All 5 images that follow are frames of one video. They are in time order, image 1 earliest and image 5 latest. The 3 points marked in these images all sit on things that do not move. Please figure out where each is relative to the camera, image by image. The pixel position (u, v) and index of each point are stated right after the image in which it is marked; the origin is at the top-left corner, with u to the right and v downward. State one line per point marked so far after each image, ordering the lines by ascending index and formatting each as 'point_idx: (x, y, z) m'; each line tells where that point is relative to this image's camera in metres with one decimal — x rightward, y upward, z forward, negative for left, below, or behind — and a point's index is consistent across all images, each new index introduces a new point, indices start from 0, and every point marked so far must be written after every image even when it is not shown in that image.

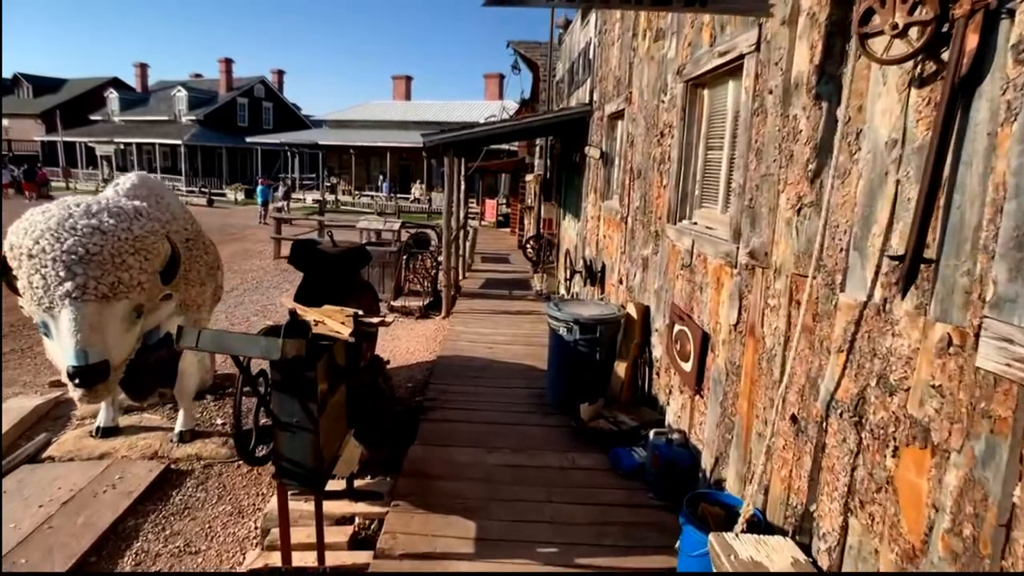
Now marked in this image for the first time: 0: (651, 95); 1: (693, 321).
0: (+0.7, +1.0, +5.2) m
1: (+0.7, -0.1, +3.9) m
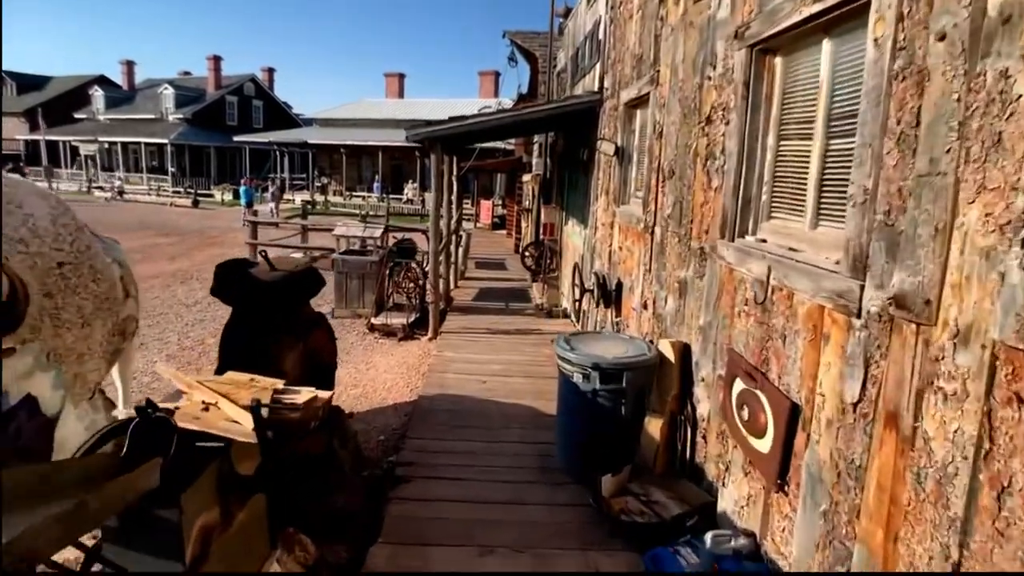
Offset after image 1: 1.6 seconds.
0: (+0.7, +0.9, +4.0) m
1: (+0.7, -0.3, +2.8) m
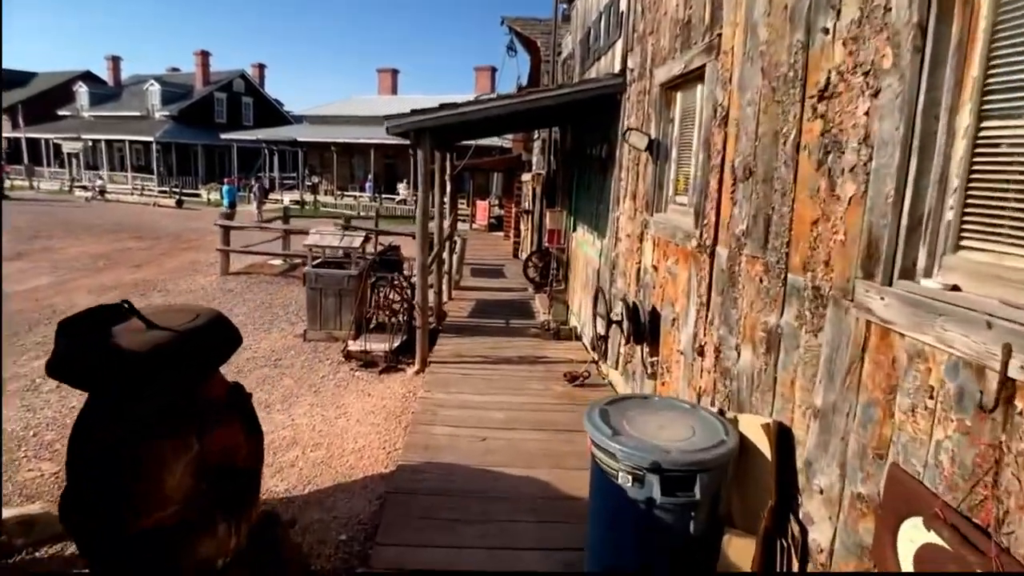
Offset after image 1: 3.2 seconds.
0: (+0.7, +0.7, +2.7) m
1: (+0.7, -0.4, +1.5) m
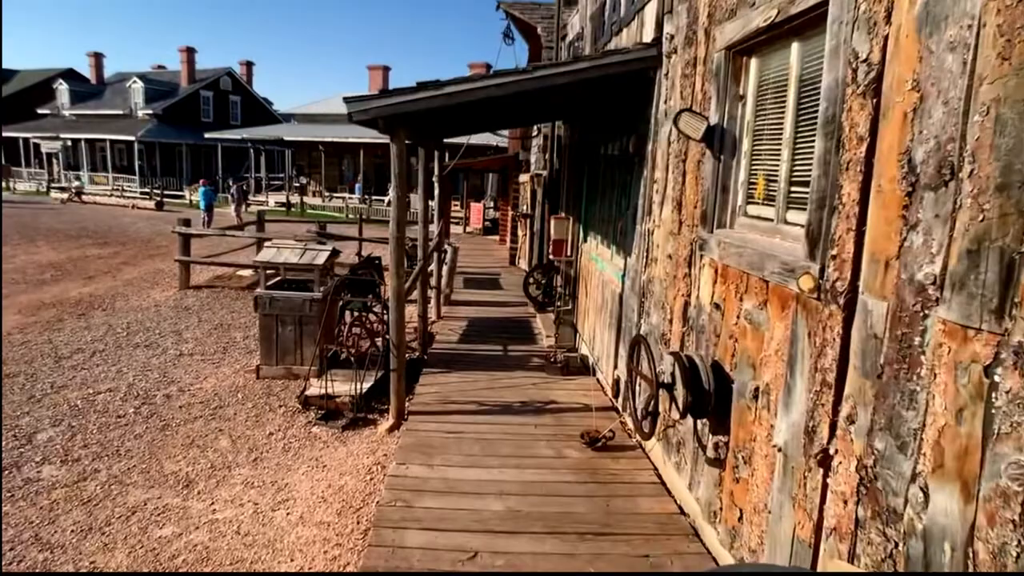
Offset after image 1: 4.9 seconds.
0: (+0.8, +0.6, +1.3) m
1: (+0.8, -0.6, +0.1) m
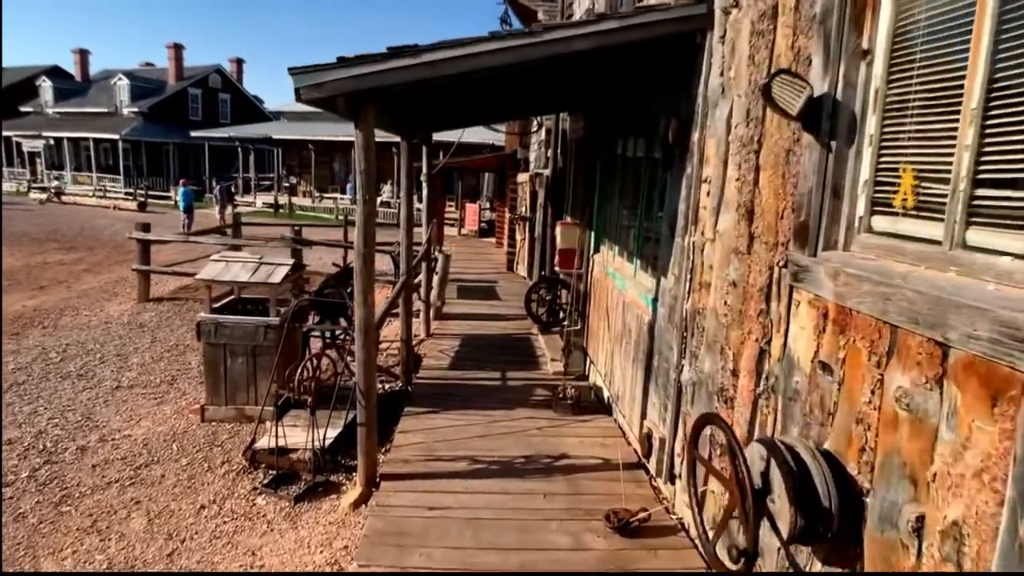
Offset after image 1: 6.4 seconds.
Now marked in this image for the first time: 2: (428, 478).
0: (+0.8, +0.4, +0.1) m
1: (+0.8, -0.7, -1.1) m
2: (-0.4, -0.8, +4.2) m
